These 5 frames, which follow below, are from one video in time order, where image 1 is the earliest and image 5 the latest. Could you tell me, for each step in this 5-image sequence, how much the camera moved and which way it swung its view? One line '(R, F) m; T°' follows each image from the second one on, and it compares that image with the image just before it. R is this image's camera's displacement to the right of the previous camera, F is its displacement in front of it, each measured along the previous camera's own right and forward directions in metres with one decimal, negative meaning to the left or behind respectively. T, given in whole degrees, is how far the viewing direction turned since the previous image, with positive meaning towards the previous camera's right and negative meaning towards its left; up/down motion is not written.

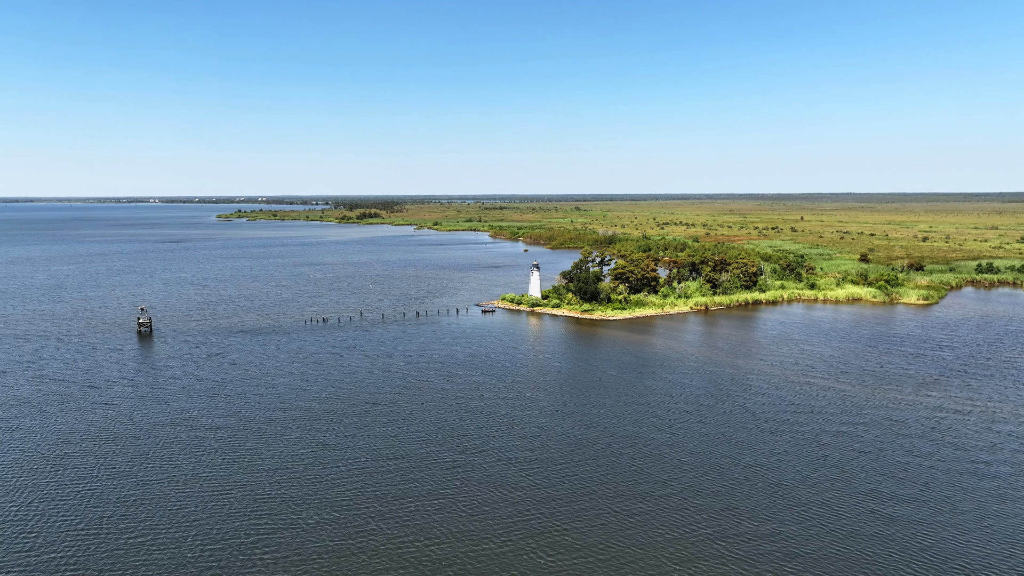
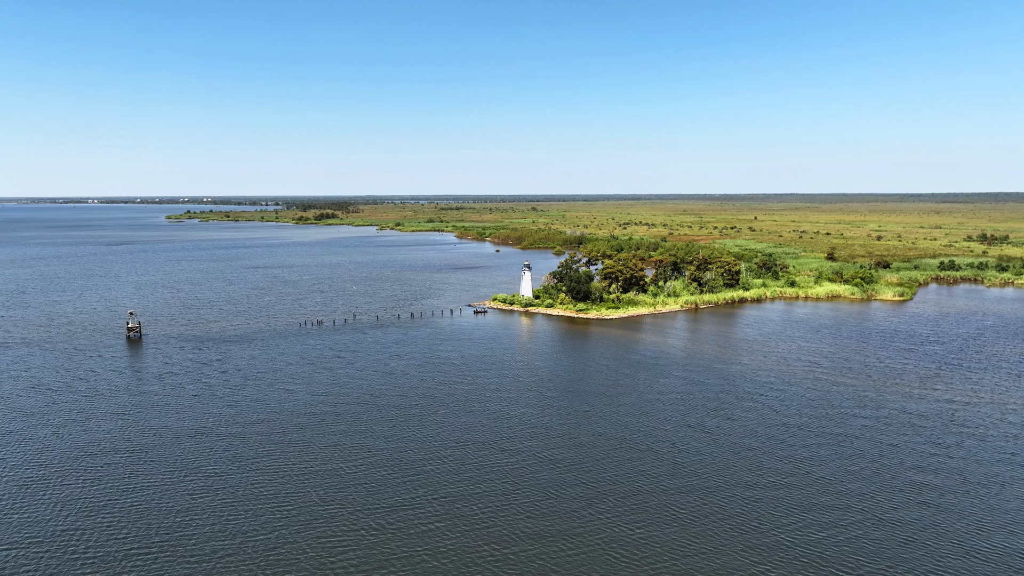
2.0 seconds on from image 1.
(-3.0, +0.4) m; +4°
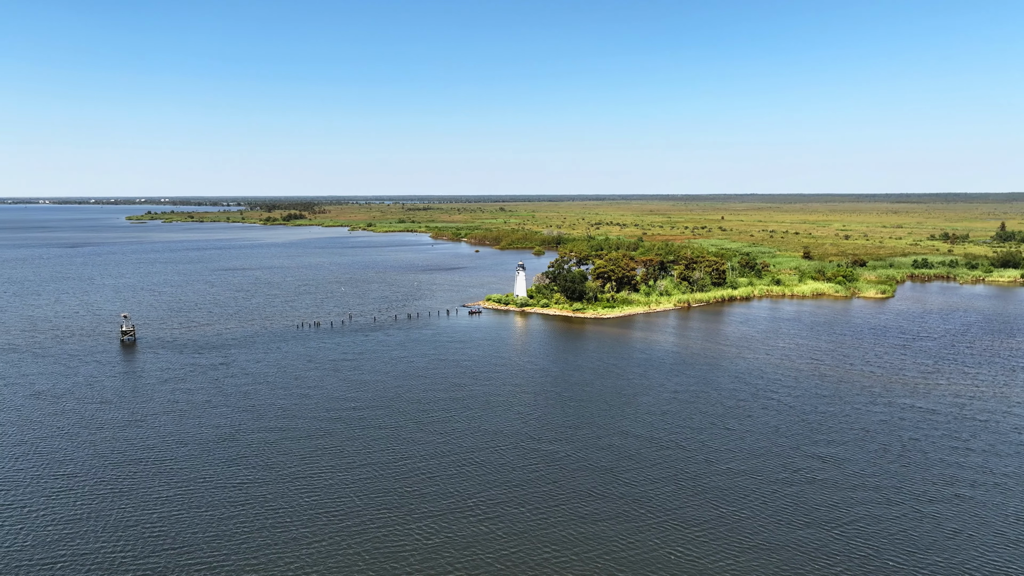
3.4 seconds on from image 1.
(-2.3, +0.1) m; +3°
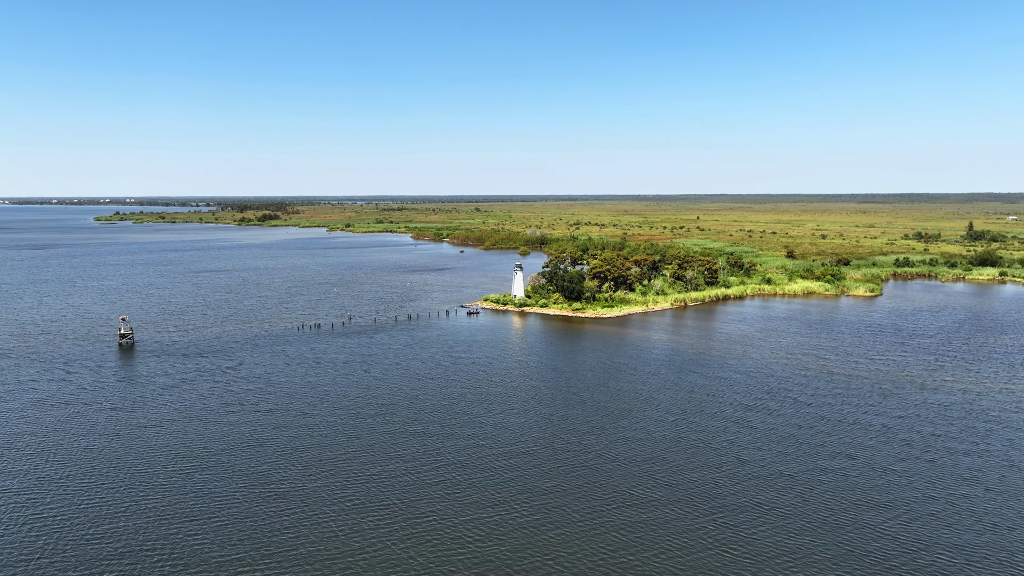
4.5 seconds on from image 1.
(-1.9, +0.2) m; +2°
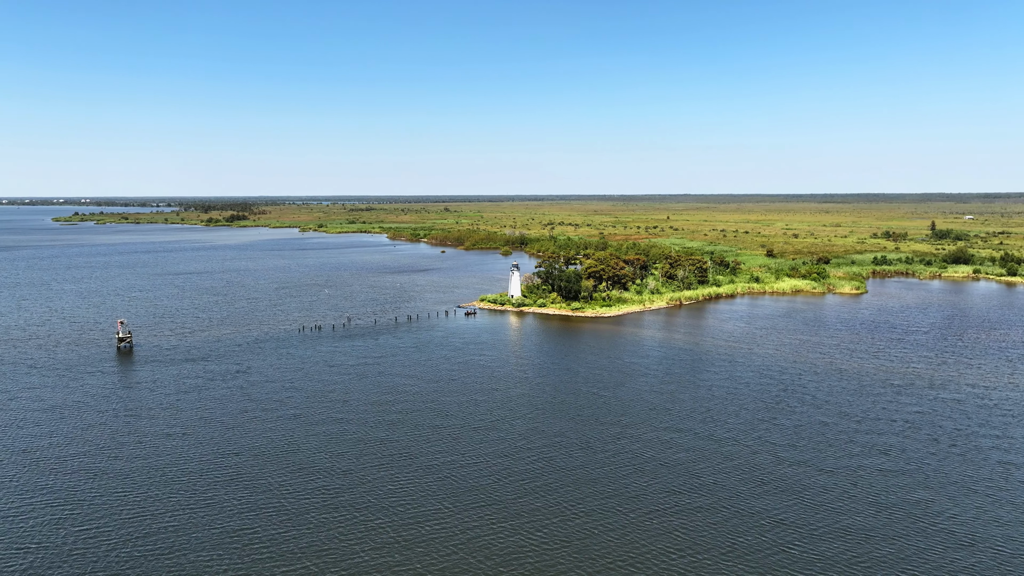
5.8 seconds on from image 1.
(-2.4, +0.2) m; +2°
